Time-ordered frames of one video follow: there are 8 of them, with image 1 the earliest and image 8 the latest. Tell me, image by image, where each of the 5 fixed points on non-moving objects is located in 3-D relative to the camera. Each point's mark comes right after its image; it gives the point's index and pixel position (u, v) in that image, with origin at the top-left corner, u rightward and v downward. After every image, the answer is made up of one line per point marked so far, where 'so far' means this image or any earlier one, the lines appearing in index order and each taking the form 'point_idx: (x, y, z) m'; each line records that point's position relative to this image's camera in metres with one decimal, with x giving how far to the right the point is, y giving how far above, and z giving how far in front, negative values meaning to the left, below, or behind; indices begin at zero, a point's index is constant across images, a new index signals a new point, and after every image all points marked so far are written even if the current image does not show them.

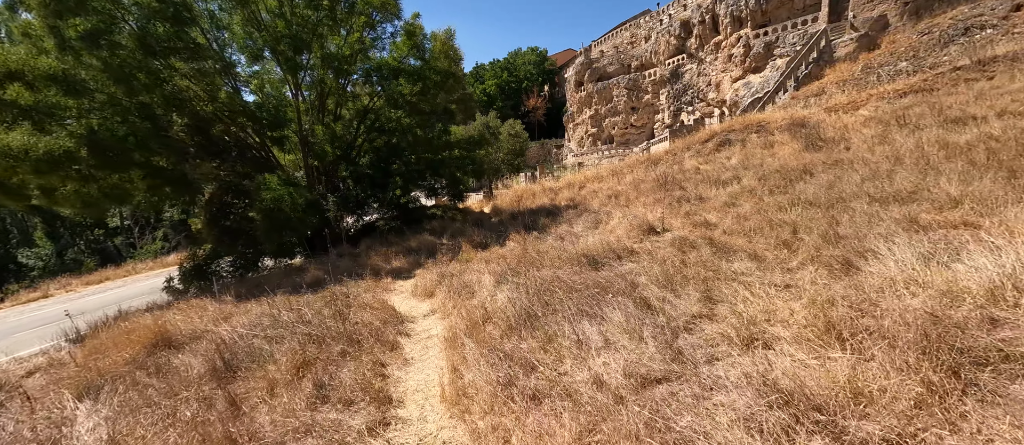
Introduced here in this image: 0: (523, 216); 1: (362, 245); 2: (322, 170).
0: (+0.3, +0.1, +10.1) m
1: (-3.3, -0.5, +9.3) m
2: (-4.7, +1.3, +10.5) m
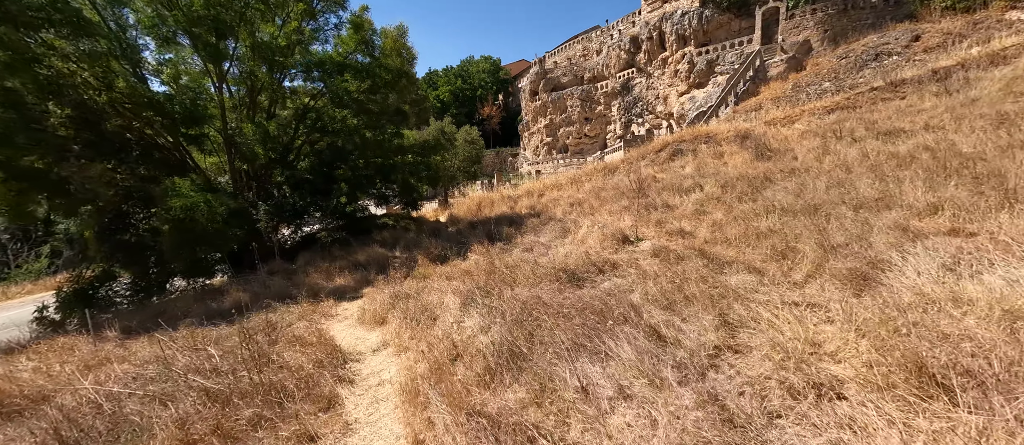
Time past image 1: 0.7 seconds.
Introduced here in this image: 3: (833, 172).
0: (-0.7, -0.1, +9.5) m
1: (-4.1, -0.7, +8.3) m
2: (-5.6, +1.1, +9.4) m
3: (+4.9, +0.9, +6.9) m
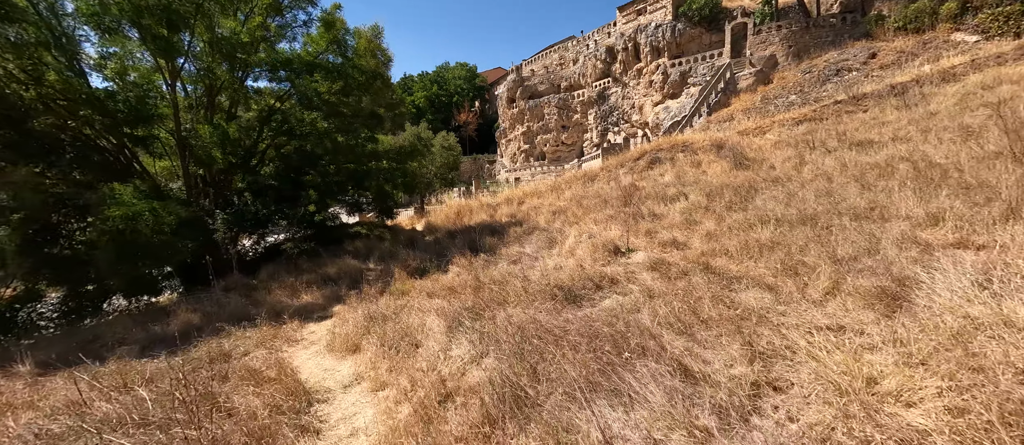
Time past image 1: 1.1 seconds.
0: (-1.1, -0.3, +9.1) m
1: (-4.4, -0.9, +7.7) m
2: (-6.0, +0.9, +8.7) m
3: (+4.6, +0.7, +6.8) m
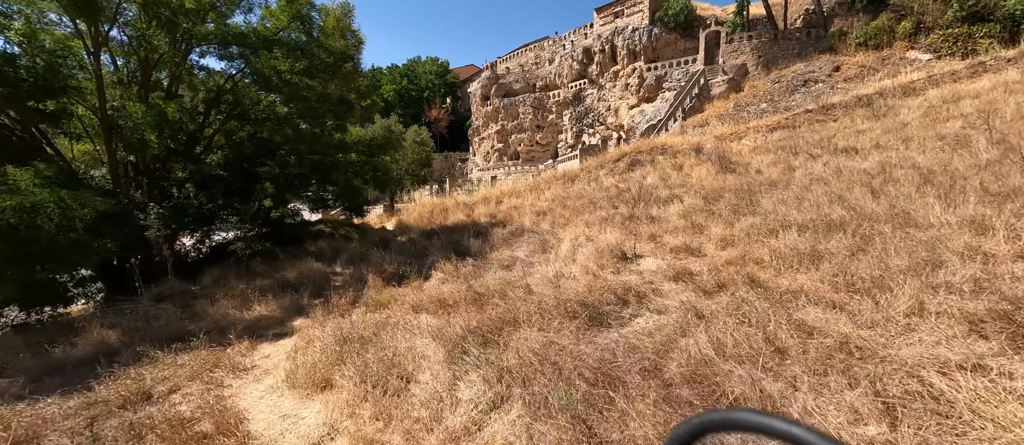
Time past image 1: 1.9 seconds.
0: (-1.5, -0.3, +8.4) m
1: (-4.7, -0.8, +6.7) m
2: (-6.3, +1.0, +7.6) m
3: (+4.4, +0.6, +6.6) m
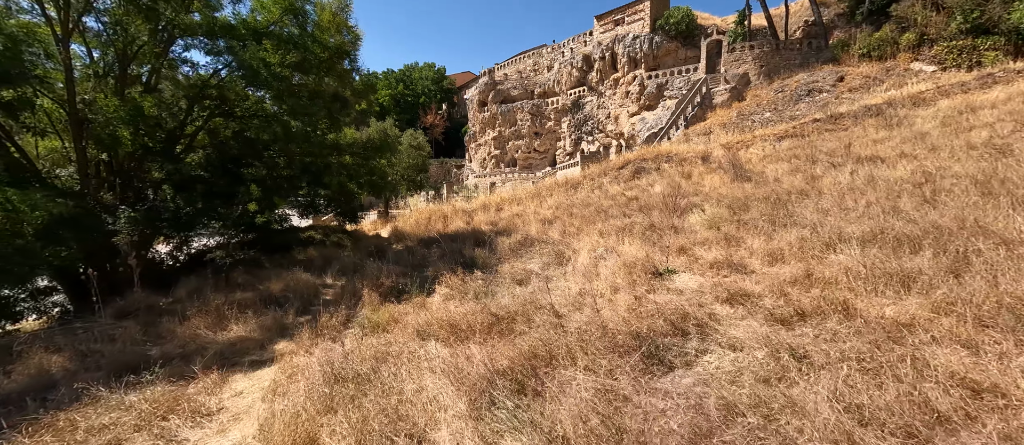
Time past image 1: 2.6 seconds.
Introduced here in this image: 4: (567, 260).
0: (-1.4, -0.5, +7.8) m
1: (-4.6, -0.9, +6.1) m
2: (-6.2, +0.9, +7.0) m
3: (+4.5, +0.4, +6.1) m
4: (+0.7, -0.5, +5.4) m
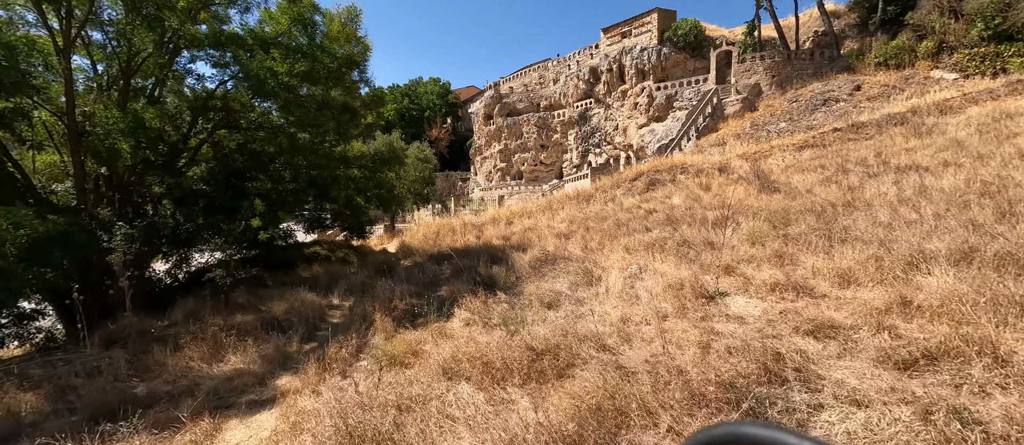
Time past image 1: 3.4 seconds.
0: (-1.1, -0.7, +7.4) m
1: (-4.3, -1.1, +5.7) m
2: (-5.9, +0.6, +6.6) m
3: (+4.8, +0.3, +5.6) m
4: (+0.9, -0.6, +4.9) m
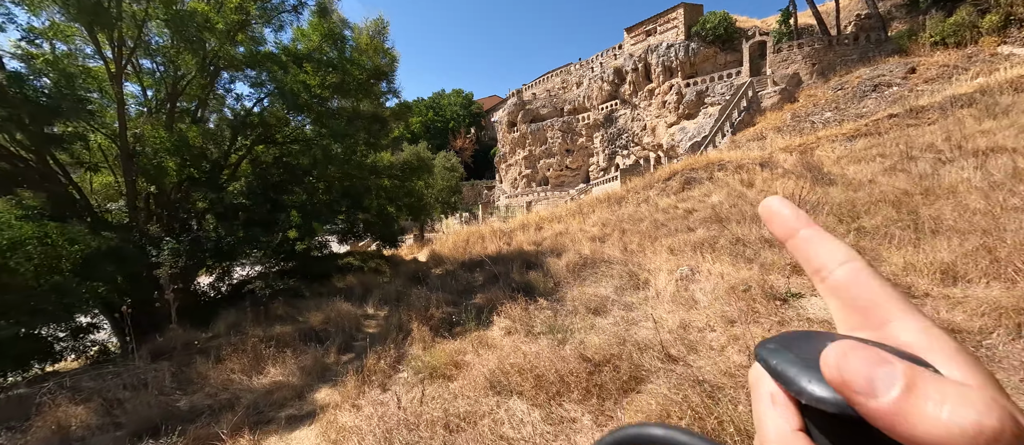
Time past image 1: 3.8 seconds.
0: (-0.5, -0.8, +7.1) m
1: (-3.8, -1.3, +5.7) m
2: (-5.4, +0.4, +6.7) m
3: (+5.3, +0.4, +5.0) m
4: (+1.4, -0.6, +4.6) m
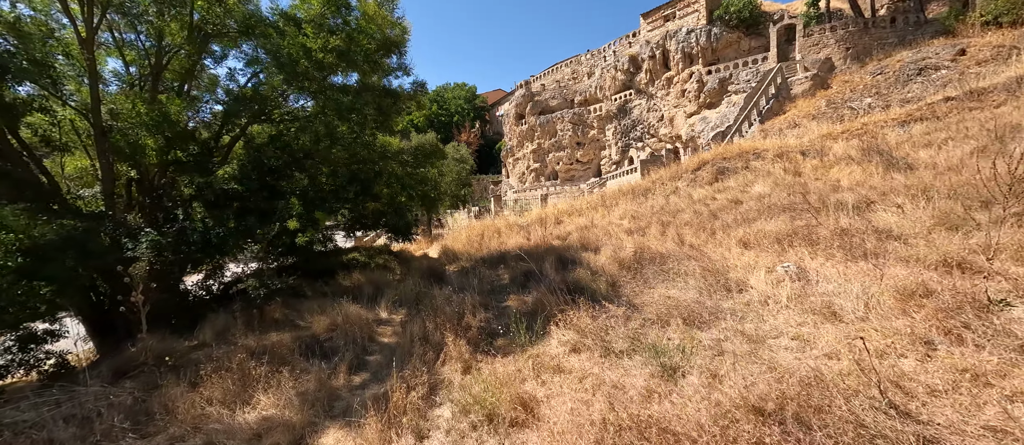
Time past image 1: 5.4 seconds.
0: (0.0, -0.7, +6.2) m
1: (-3.3, -1.1, +4.7) m
2: (-4.9, +0.6, +5.8) m
3: (+5.7, +0.5, +4.0) m
4: (+1.8, -0.5, +3.6) m
